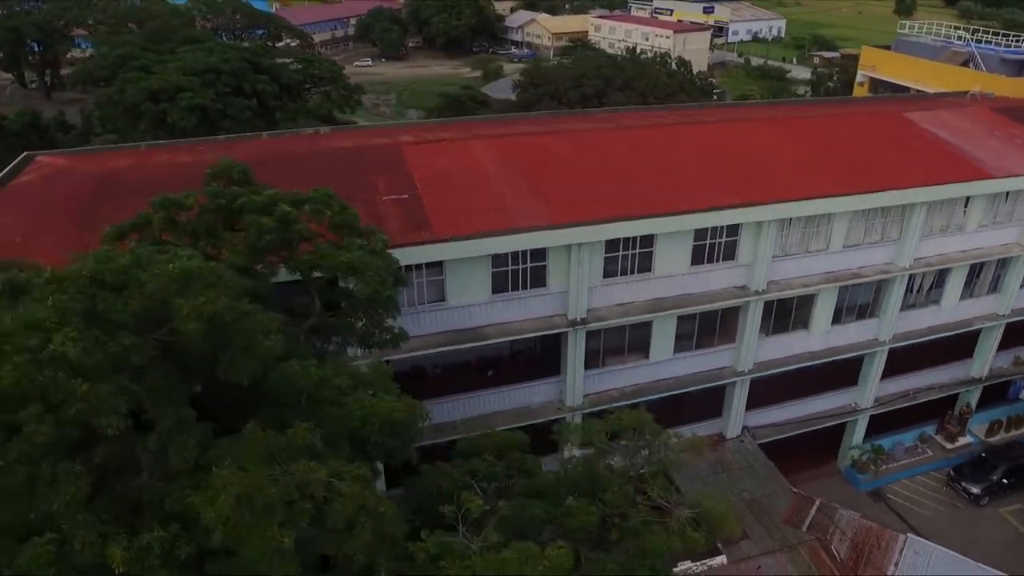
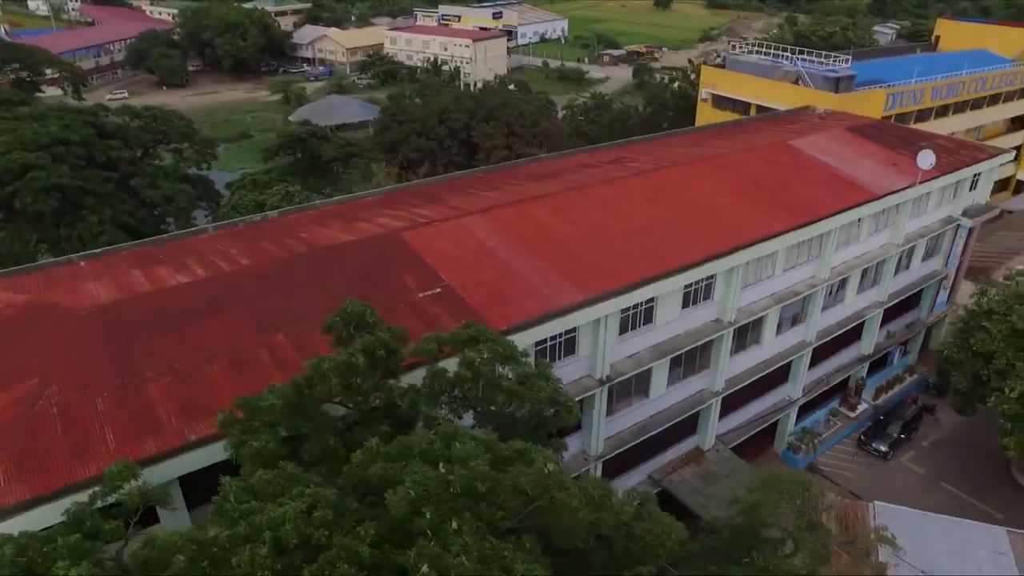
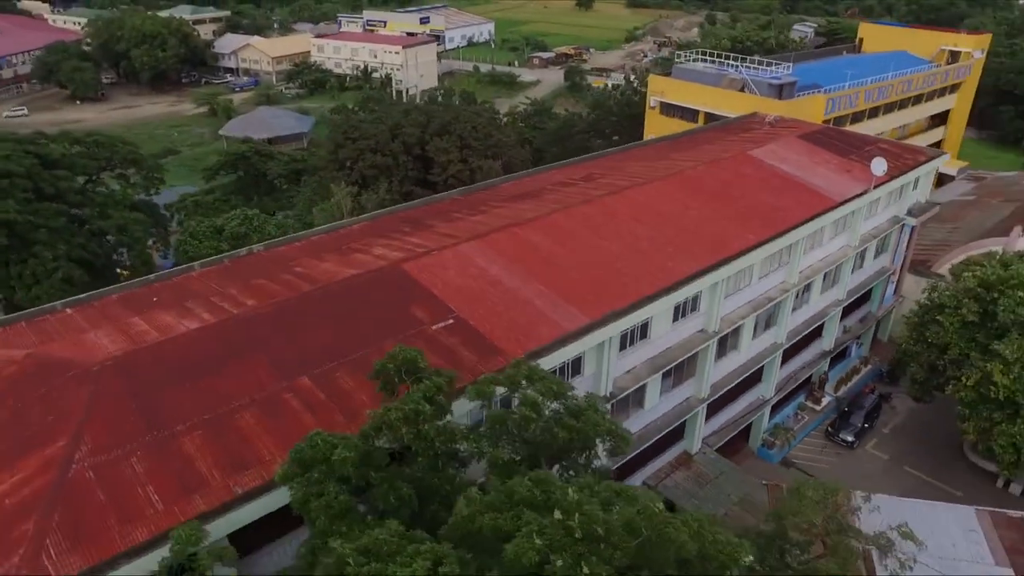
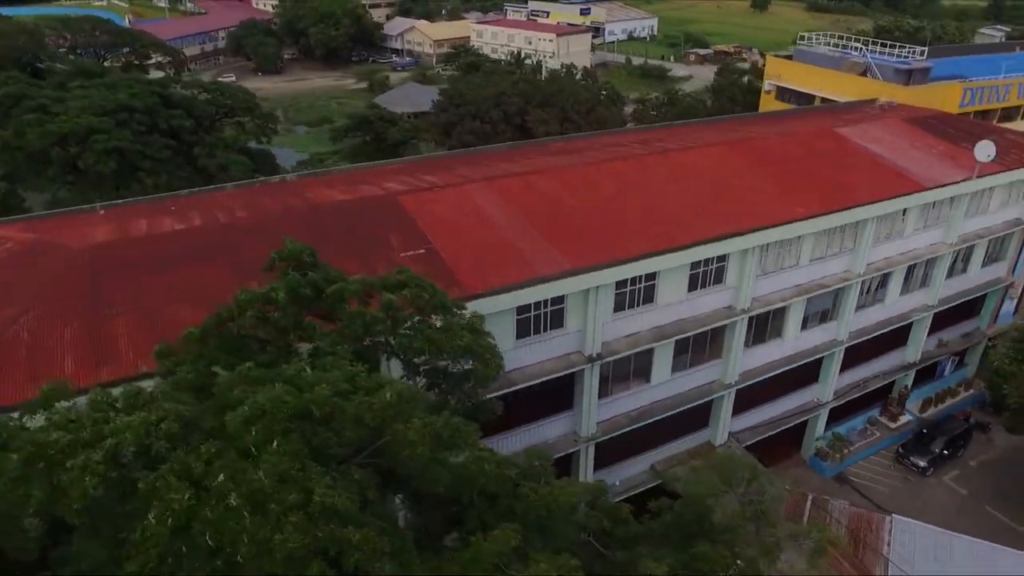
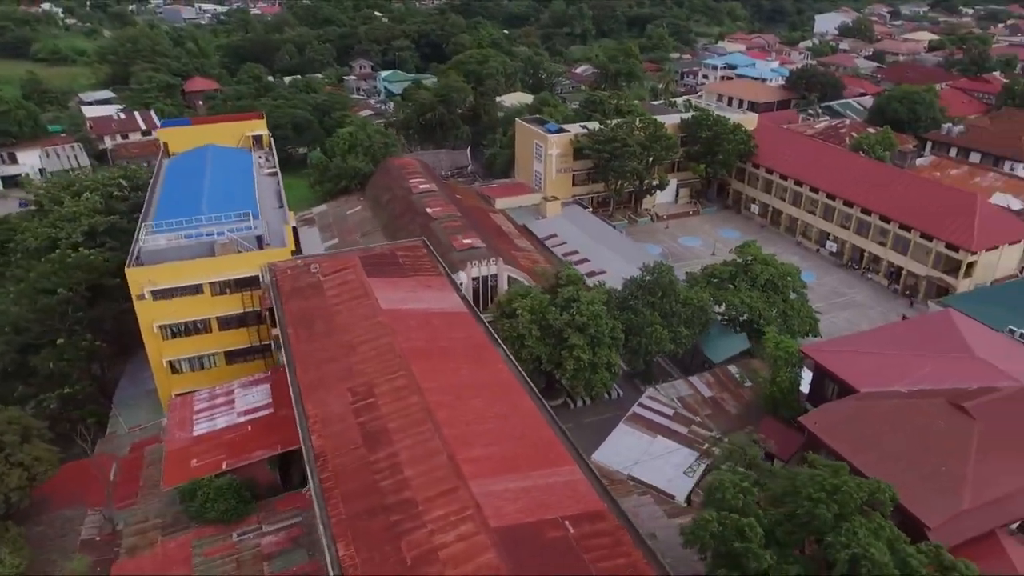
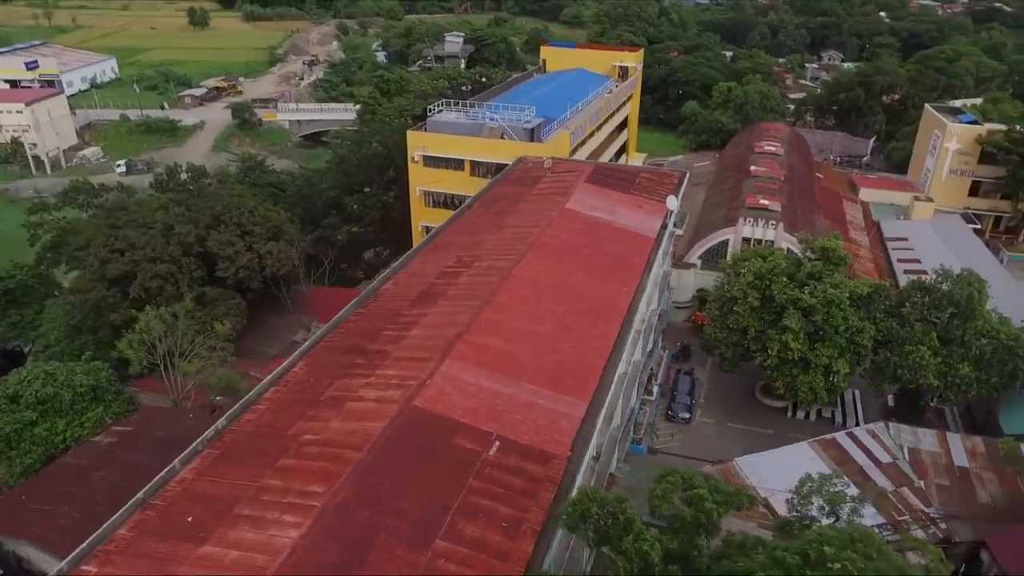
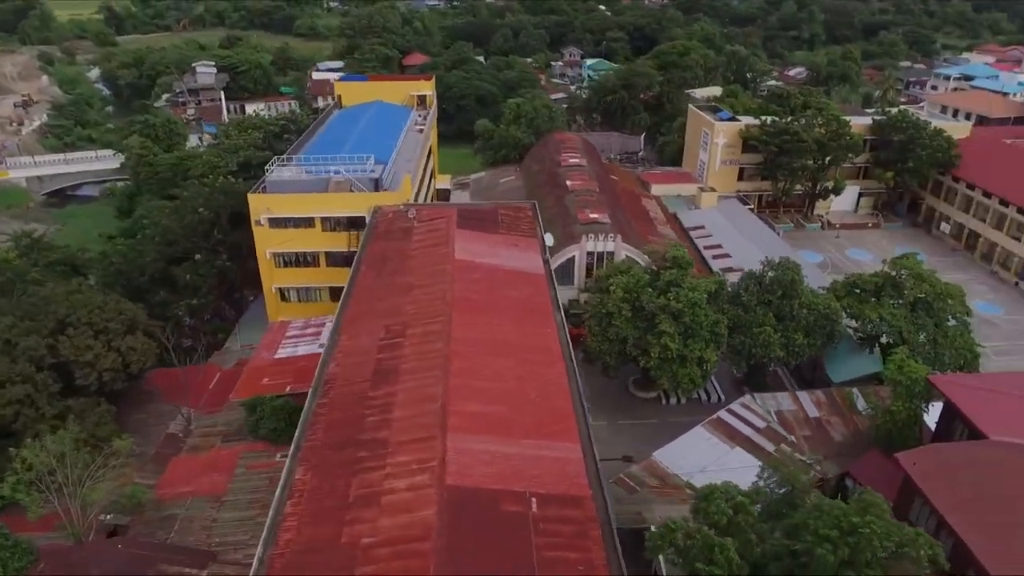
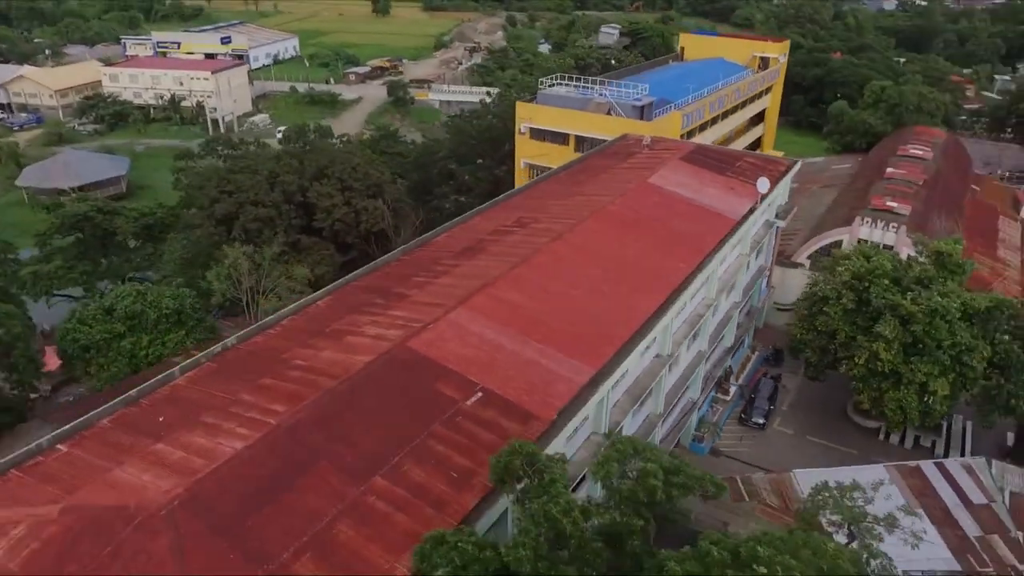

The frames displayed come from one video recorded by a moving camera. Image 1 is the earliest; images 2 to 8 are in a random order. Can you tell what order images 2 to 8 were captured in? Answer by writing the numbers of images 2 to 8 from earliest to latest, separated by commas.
4, 2, 3, 8, 6, 7, 5
